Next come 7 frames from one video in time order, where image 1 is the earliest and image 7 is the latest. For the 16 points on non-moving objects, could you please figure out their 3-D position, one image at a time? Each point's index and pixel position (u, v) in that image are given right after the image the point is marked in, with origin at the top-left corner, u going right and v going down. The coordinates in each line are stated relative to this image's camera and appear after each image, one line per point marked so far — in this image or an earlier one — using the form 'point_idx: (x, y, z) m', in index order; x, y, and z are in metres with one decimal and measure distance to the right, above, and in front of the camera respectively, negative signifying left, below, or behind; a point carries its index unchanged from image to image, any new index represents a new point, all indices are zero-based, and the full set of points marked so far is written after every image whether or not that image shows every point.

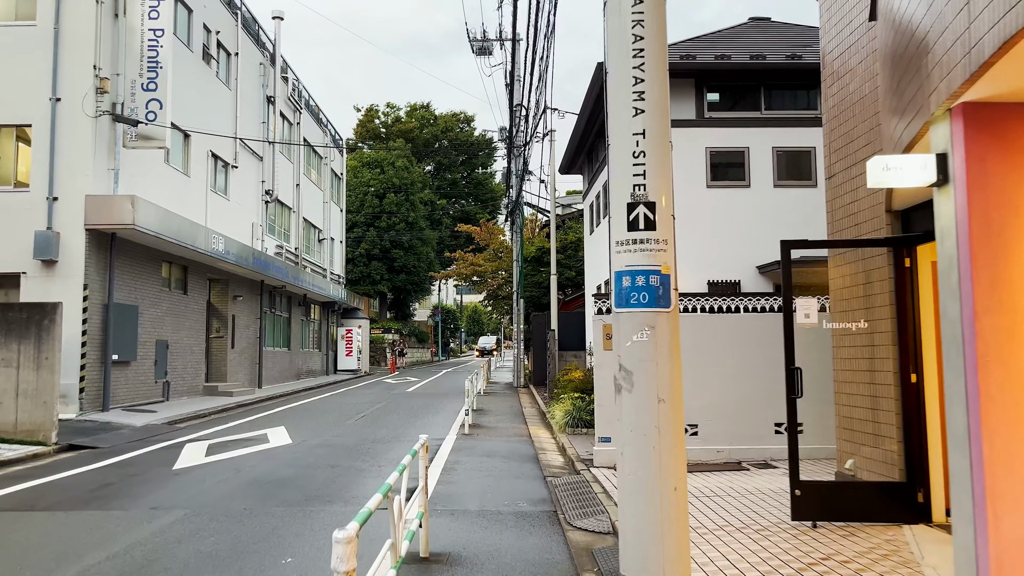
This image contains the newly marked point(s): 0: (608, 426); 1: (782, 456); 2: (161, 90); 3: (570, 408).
0: (+1.3, -1.9, +11.1) m
1: (+3.8, -2.3, +11.1) m
2: (-8.0, +4.5, +18.3) m
3: (+1.1, -2.2, +14.8) m
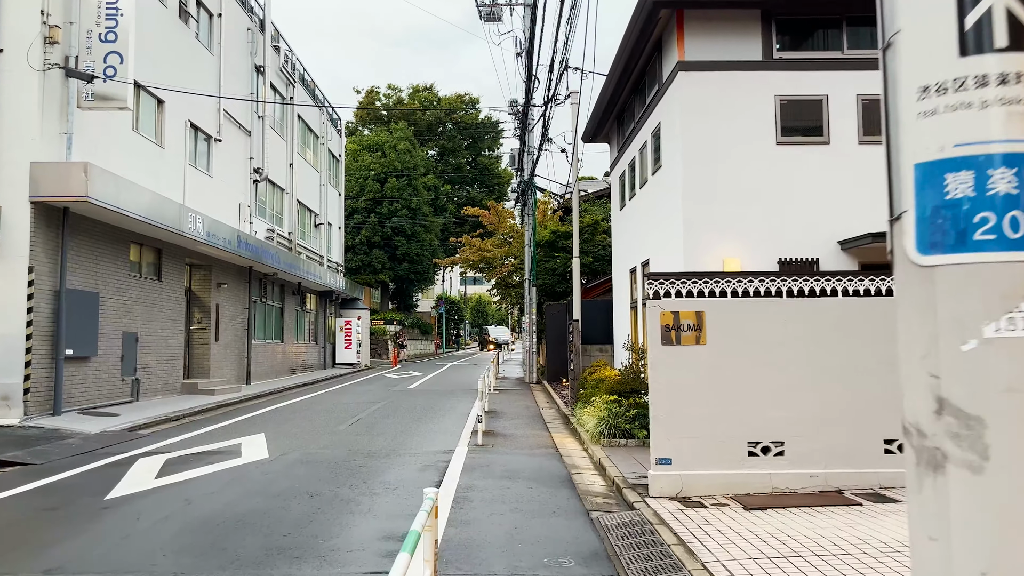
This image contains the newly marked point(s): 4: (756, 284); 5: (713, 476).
0: (+1.7, -1.7, +8.6) m
1: (+4.1, -2.1, +8.6) m
2: (-7.6, +4.8, +15.7) m
3: (+1.4, -1.9, +12.3) m
4: (+2.7, 0.0, +8.8) m
5: (+2.1, -2.0, +8.5) m
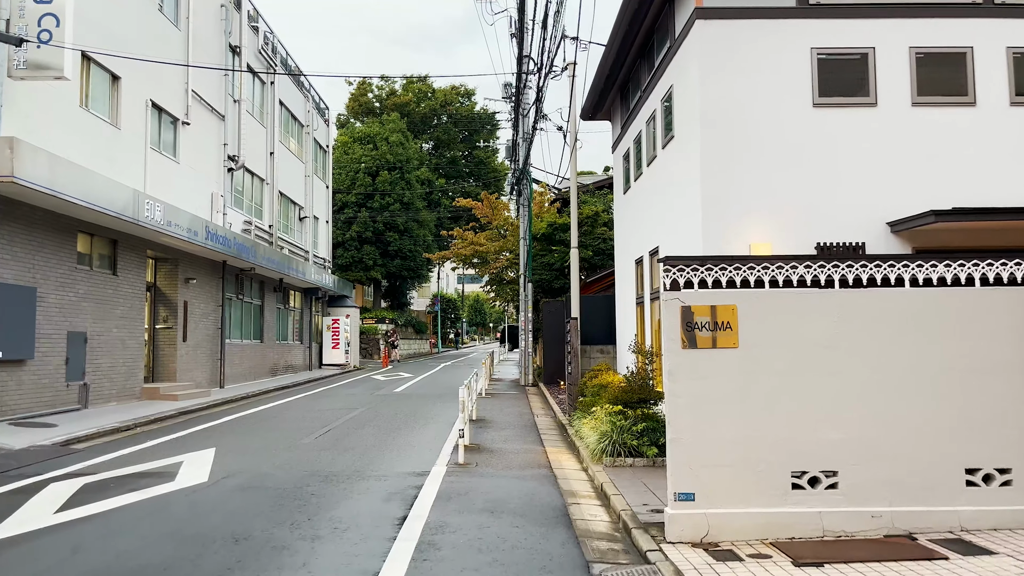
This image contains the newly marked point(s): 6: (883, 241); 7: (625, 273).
0: (+1.5, -1.6, +6.7) m
1: (+3.9, -2.0, +6.8) m
2: (-7.8, +4.9, +13.8) m
3: (+1.2, -1.8, +10.4) m
4: (+2.5, +0.1, +6.9) m
5: (+2.0, -1.9, +6.7) m
6: (+4.3, +0.6, +9.4) m
7: (+2.1, +0.3, +14.8) m
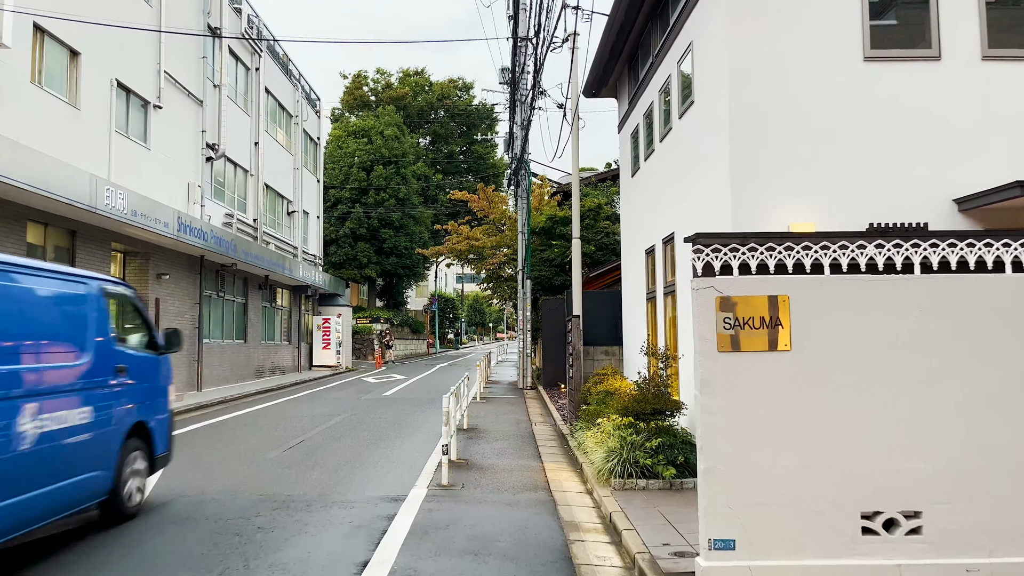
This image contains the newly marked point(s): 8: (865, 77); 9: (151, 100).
0: (+1.4, -1.5, +5.2) m
1: (+3.8, -1.9, +5.2) m
2: (-7.9, +5.0, +12.3) m
3: (+1.1, -1.7, +8.9) m
4: (+2.4, +0.2, +5.4) m
5: (+1.9, -1.8, +5.2) m
6: (+4.2, +0.6, +7.8) m
7: (+2.0, +0.4, +13.2) m
8: (+3.5, +2.1, +7.9) m
9: (-8.9, +4.6, +19.8) m
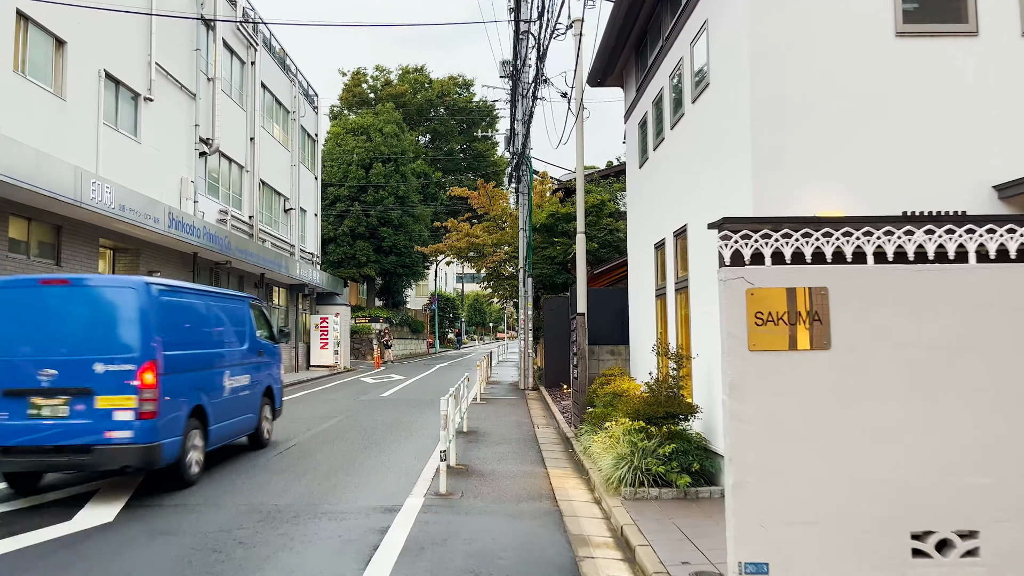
0: (+1.4, -1.4, +4.6) m
1: (+3.9, -1.8, +4.6) m
2: (-7.9, +5.1, +11.7) m
3: (+1.2, -1.7, +8.3) m
4: (+2.4, +0.3, +4.8) m
5: (+1.9, -1.7, +4.6) m
6: (+4.3, +0.7, +7.3) m
7: (+2.0, +0.4, +12.6) m
8: (+3.5, +2.1, +7.3) m
9: (-8.8, +4.7, +19.2) m
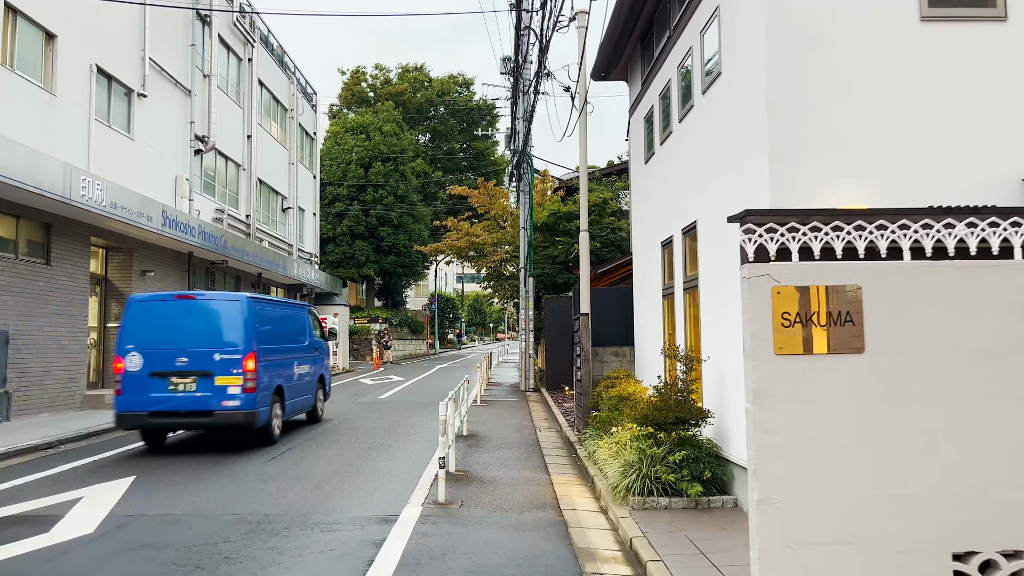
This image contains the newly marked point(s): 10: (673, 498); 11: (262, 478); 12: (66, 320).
0: (+1.4, -1.4, +4.2) m
1: (+3.9, -1.8, +4.2) m
2: (-7.9, +5.1, +11.3) m
3: (+1.2, -1.7, +7.9) m
4: (+2.4, +0.3, +4.4) m
5: (+1.9, -1.7, +4.2) m
6: (+4.3, +0.7, +6.9) m
7: (+2.0, +0.4, +12.3) m
8: (+3.5, +2.1, +6.9) m
9: (-8.8, +4.7, +18.8) m
10: (+1.5, -2.0, +7.5) m
11: (-3.0, -2.2, +9.5) m
12: (-9.0, -0.6, +16.2) m
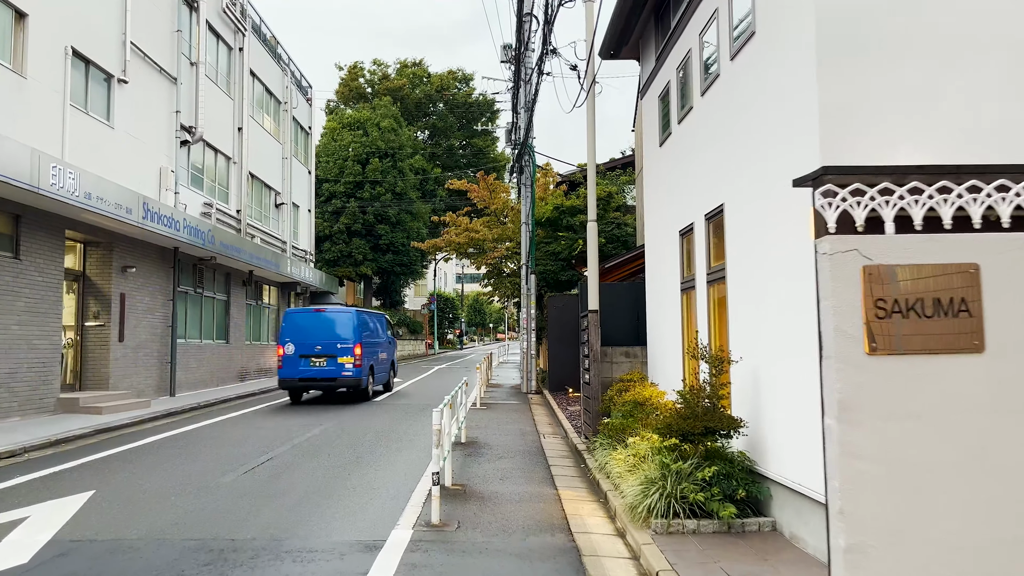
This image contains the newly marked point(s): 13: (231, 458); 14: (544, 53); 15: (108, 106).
0: (+1.5, -1.3, +3.2) m
1: (+3.9, -1.7, +3.2) m
2: (-7.8, +5.2, +10.3) m
3: (+1.2, -1.6, +6.9) m
4: (+2.5, +0.4, +3.4) m
5: (+2.0, -1.7, +3.2) m
6: (+4.3, +0.8, +5.9) m
7: (+2.1, +0.5, +11.2) m
8: (+3.6, +2.2, +5.9) m
9: (-8.8, +4.7, +17.8) m
10: (+1.5, -1.9, +6.5) m
11: (-2.9, -2.2, +8.5) m
12: (-8.9, -0.5, +15.2) m
13: (-3.8, -2.3, +10.9) m
14: (+0.6, +4.1, +14.0) m
15: (-8.9, +4.0, +17.7) m
